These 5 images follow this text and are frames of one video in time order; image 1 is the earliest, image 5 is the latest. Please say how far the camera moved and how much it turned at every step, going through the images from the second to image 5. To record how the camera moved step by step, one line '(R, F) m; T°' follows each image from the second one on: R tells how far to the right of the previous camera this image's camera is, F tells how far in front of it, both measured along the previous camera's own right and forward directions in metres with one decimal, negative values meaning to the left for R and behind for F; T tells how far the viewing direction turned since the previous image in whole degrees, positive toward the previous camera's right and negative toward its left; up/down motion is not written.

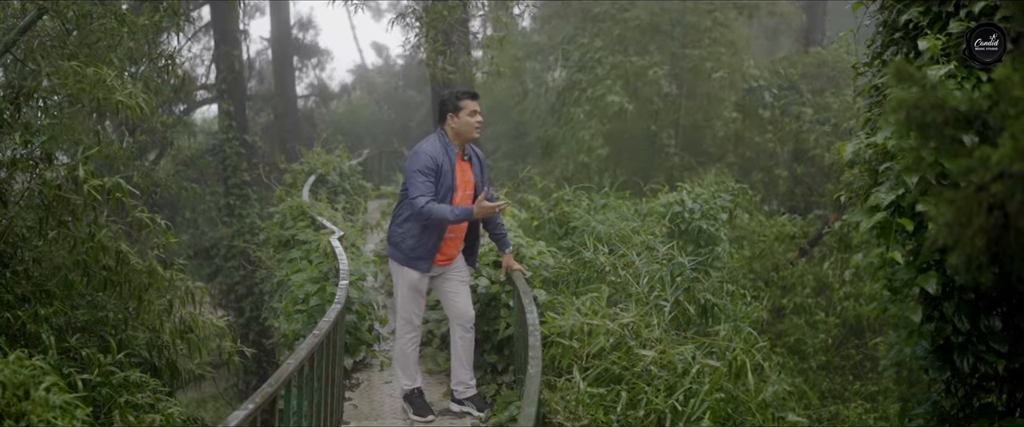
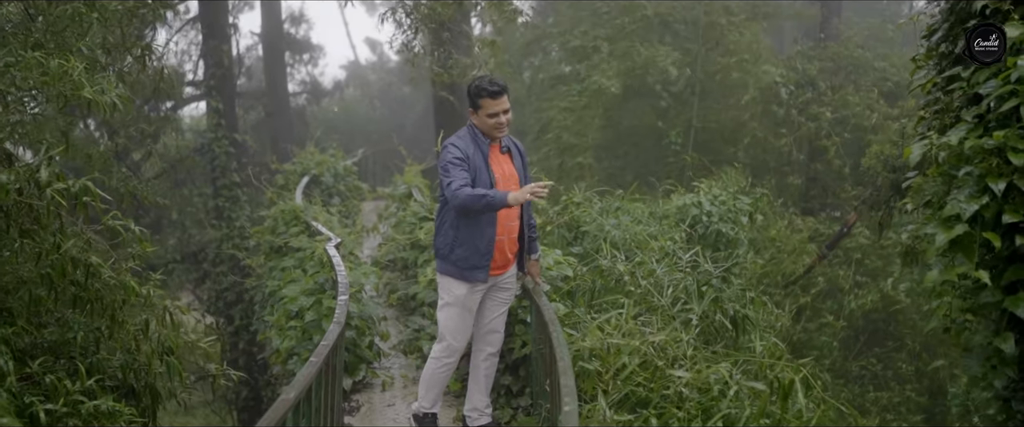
(-0.1, +0.6) m; 0°
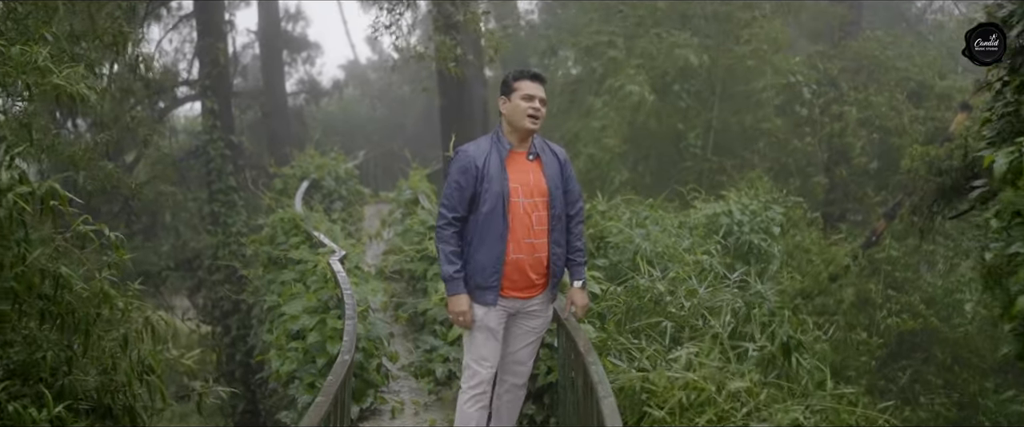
(-0.1, +0.5) m; 0°
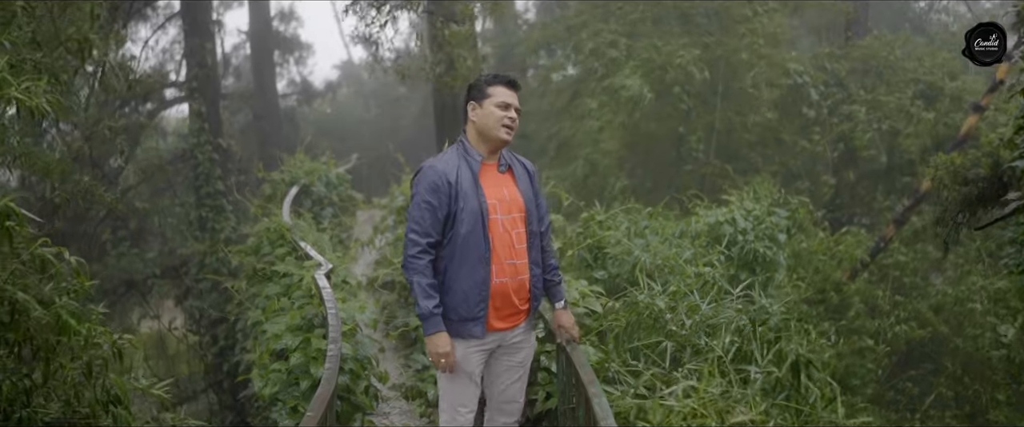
(0.0, +0.3) m; 0°
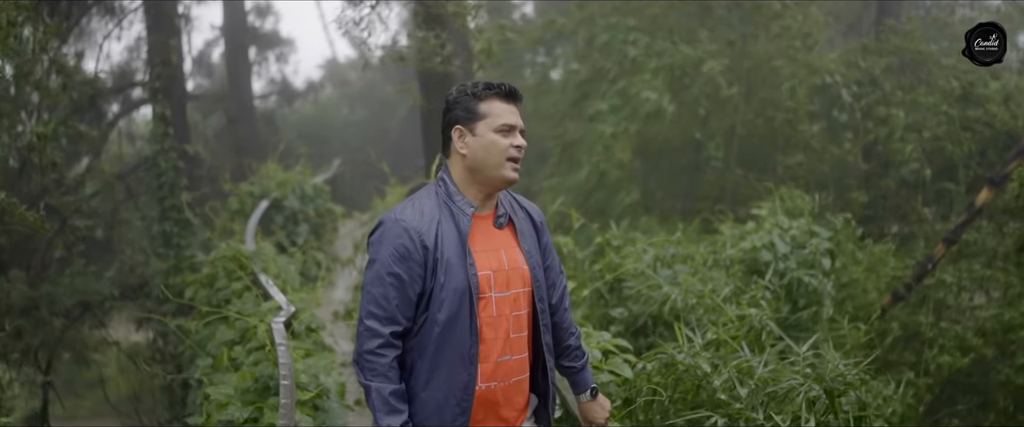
(-0.1, +1.1) m; 0°
